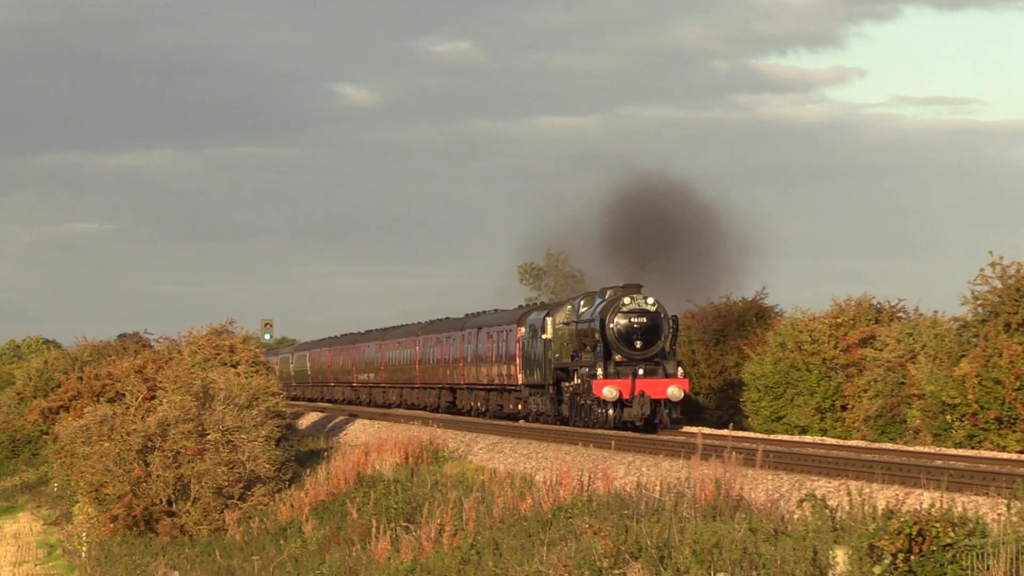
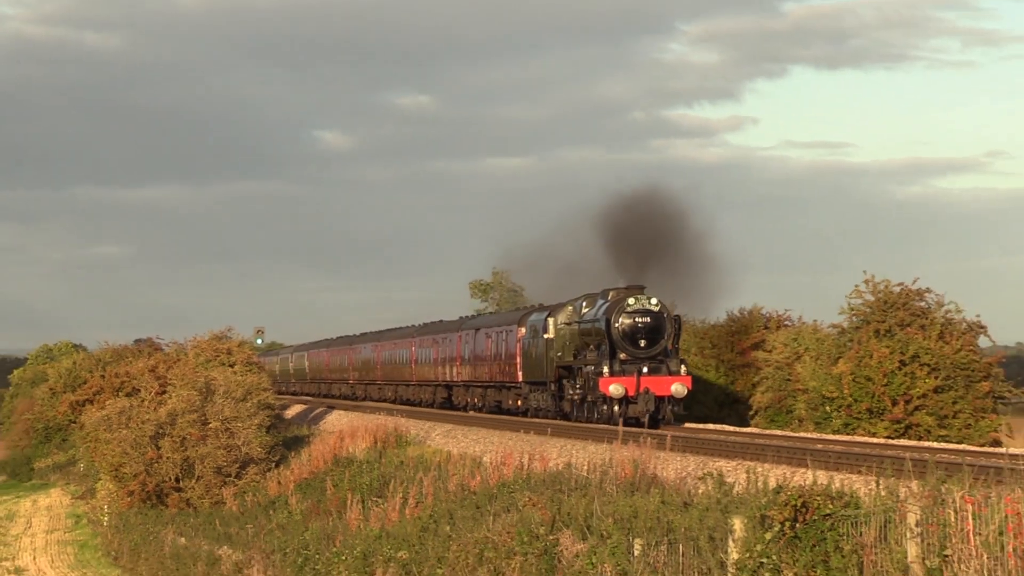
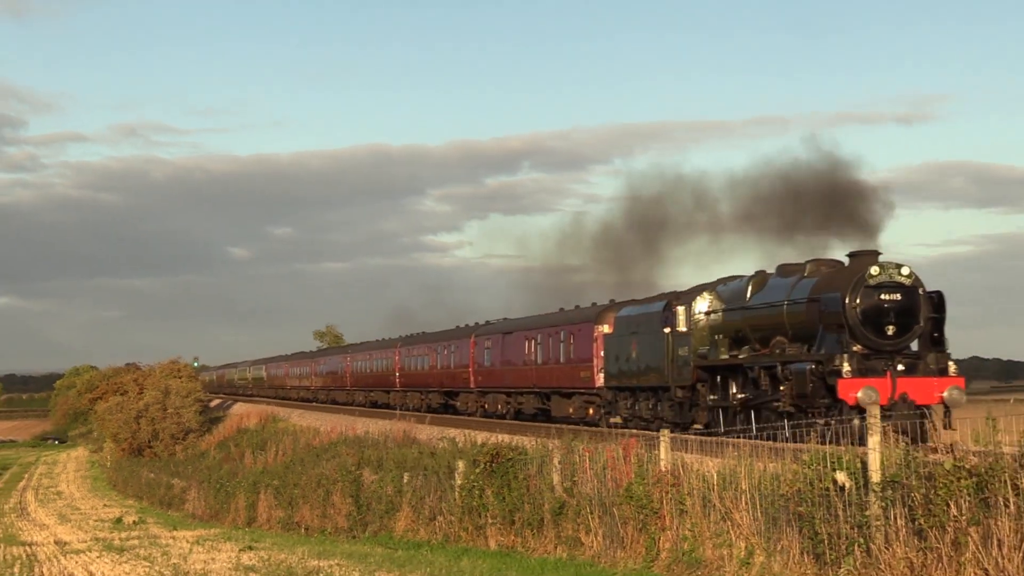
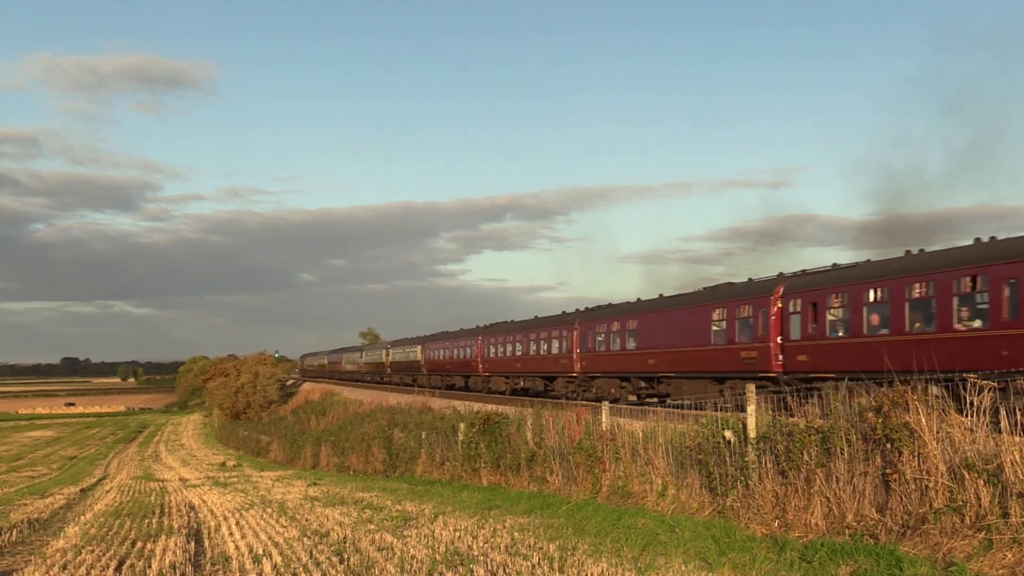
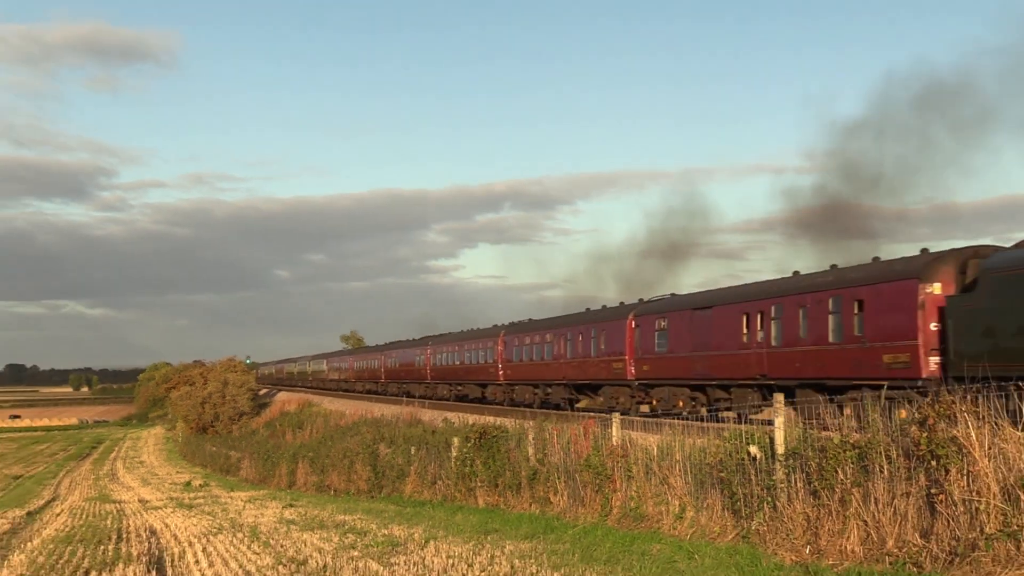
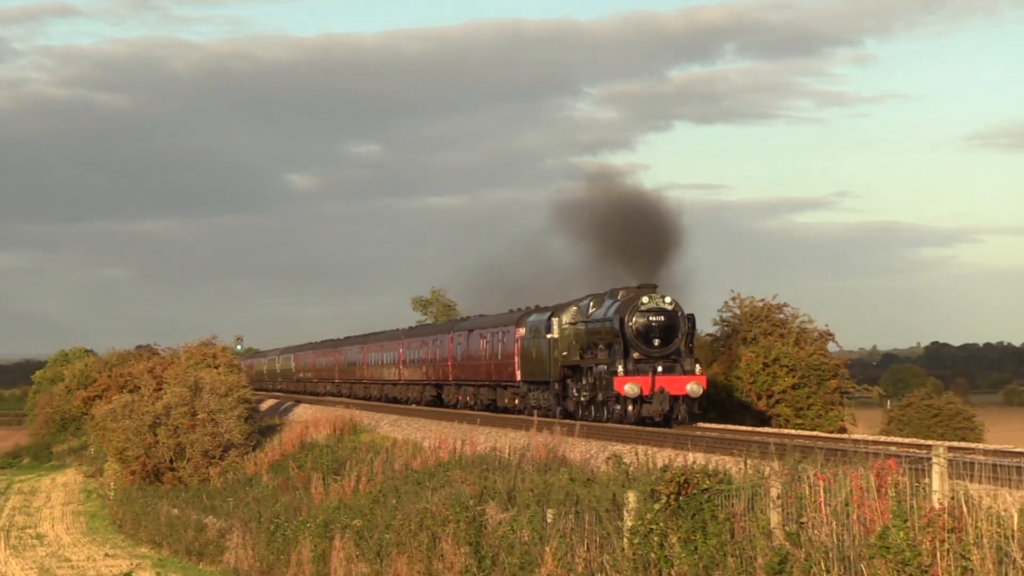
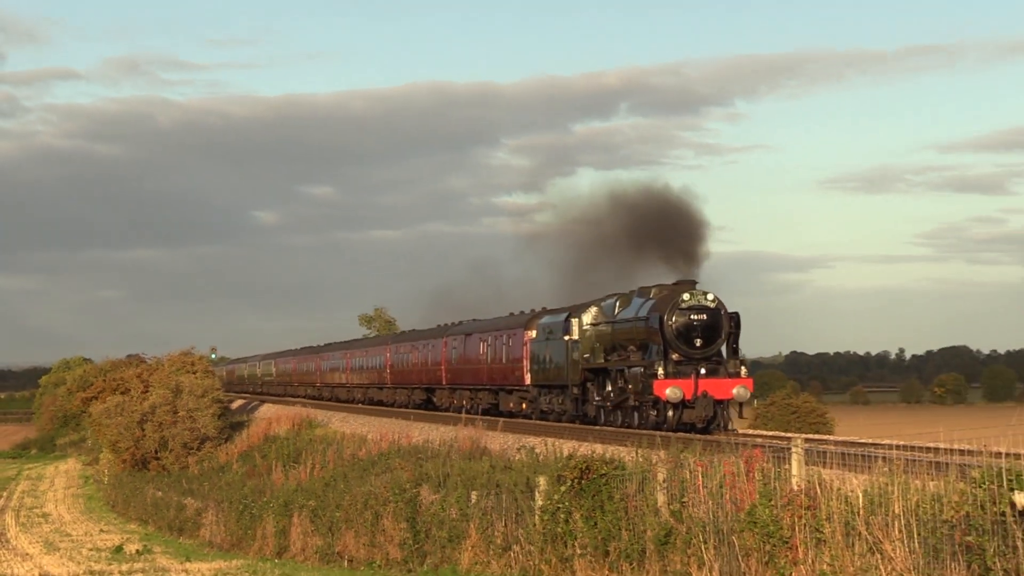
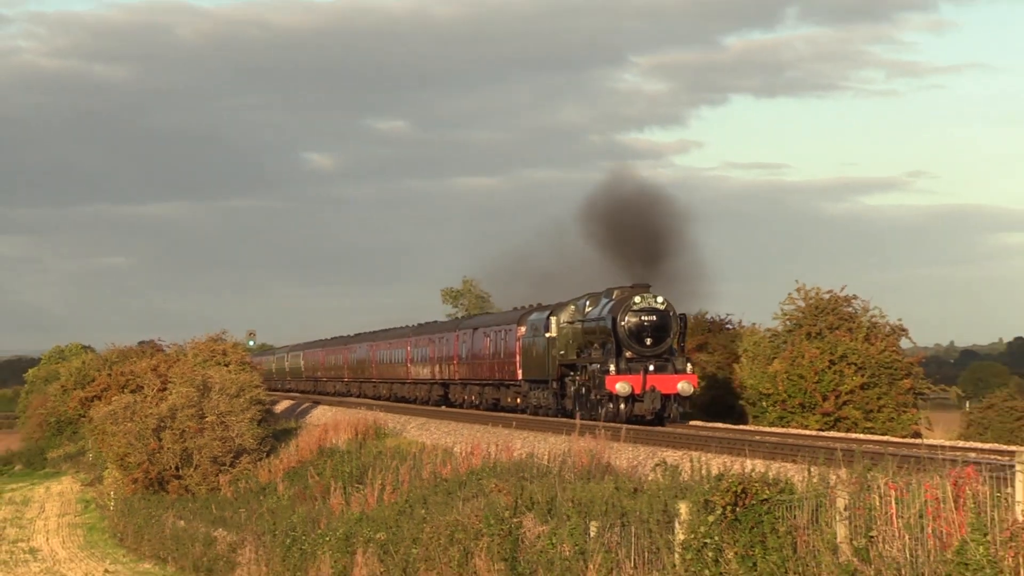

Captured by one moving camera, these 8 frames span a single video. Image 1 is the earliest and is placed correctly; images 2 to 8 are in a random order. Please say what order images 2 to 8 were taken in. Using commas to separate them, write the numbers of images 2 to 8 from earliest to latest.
2, 8, 6, 7, 3, 5, 4
